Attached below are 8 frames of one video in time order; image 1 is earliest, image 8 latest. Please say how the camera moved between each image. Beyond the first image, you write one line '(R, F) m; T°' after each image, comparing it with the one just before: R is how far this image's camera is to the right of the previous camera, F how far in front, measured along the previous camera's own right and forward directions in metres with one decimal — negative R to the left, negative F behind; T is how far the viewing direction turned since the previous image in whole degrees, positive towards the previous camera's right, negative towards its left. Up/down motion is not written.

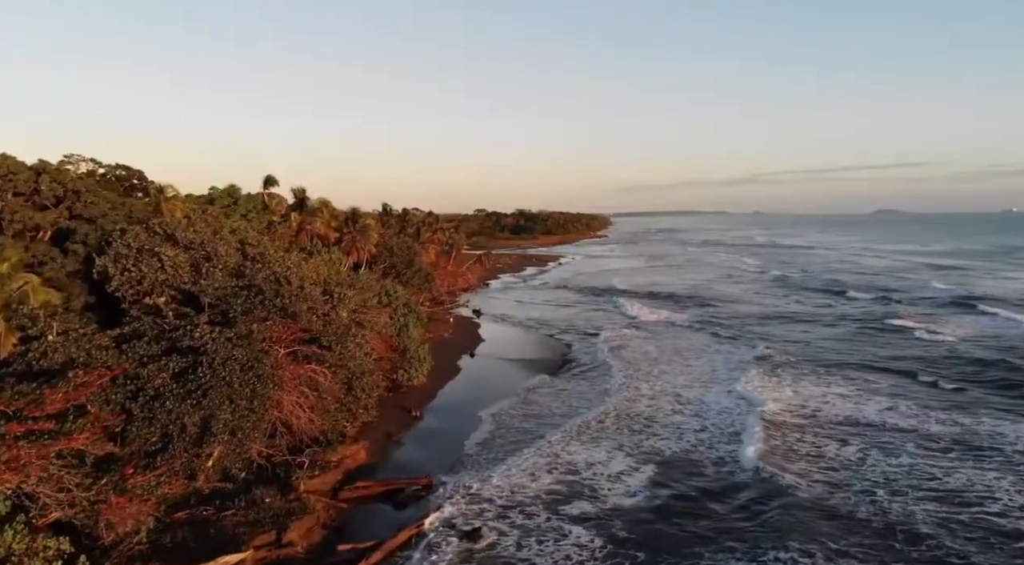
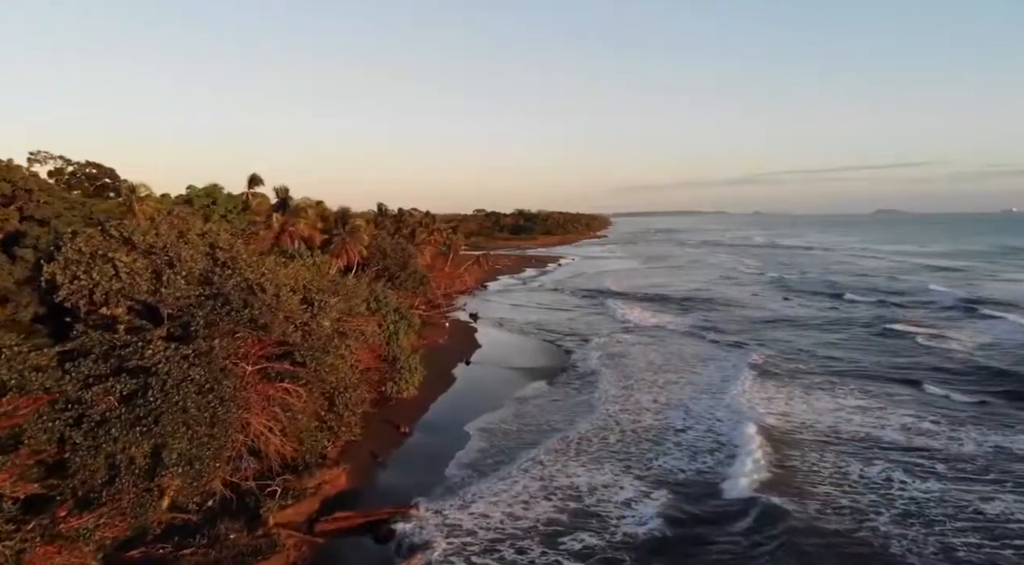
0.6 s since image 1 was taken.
(+0.1, +1.7) m; 0°
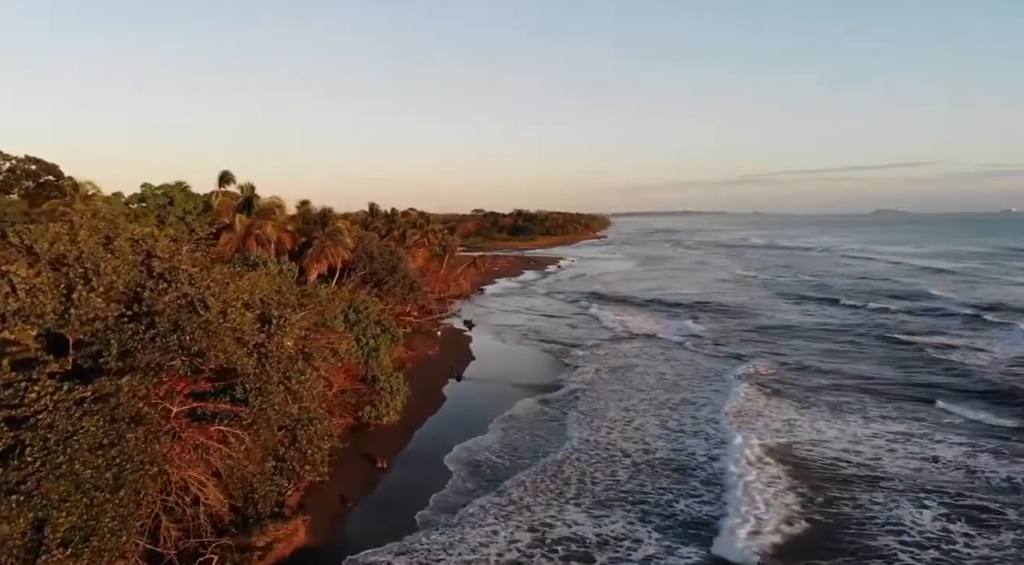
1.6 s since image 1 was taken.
(+0.1, +2.9) m; 0°
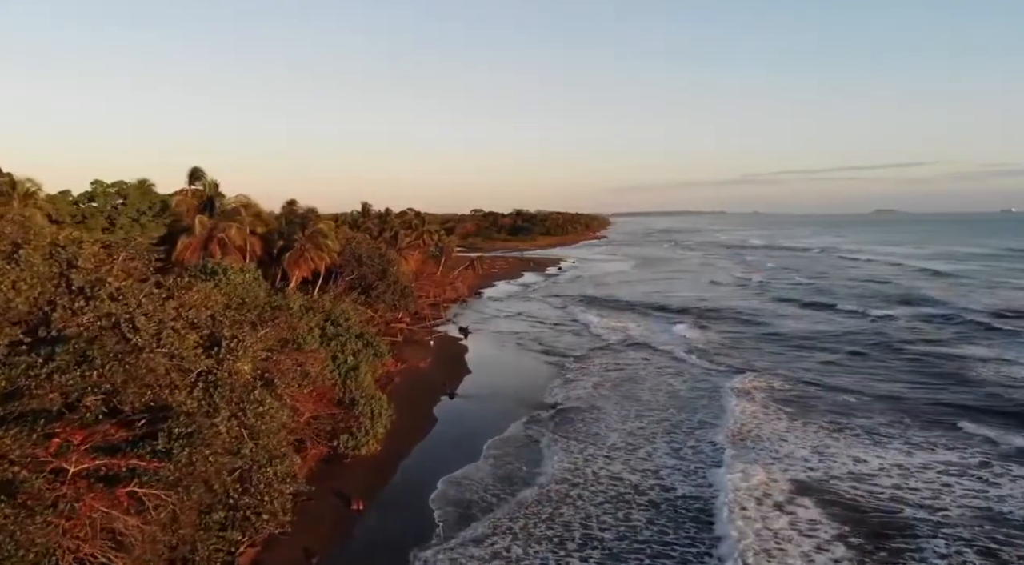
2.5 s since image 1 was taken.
(+0.1, +2.6) m; 0°
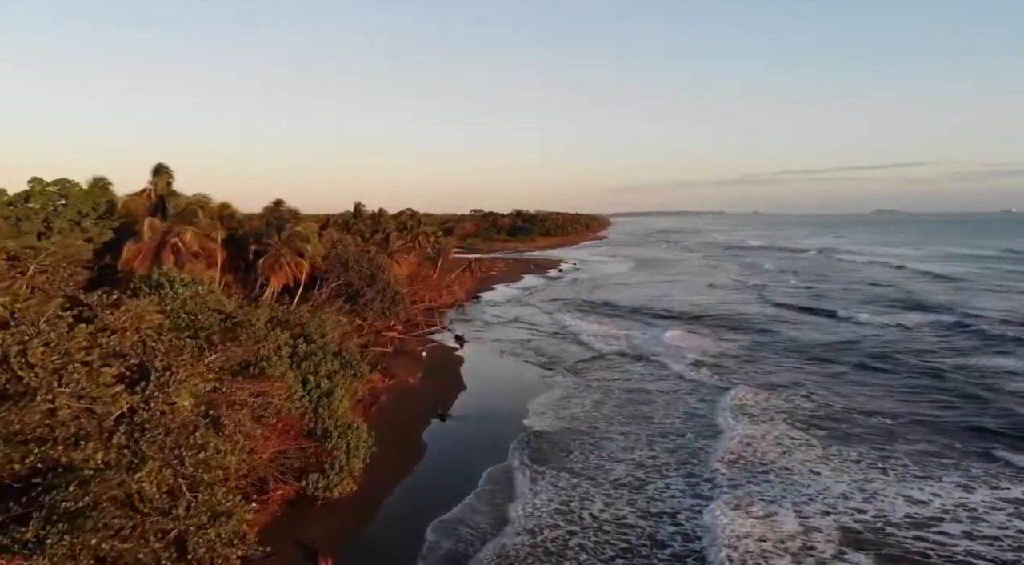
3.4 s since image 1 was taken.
(0.0, +2.6) m; 0°
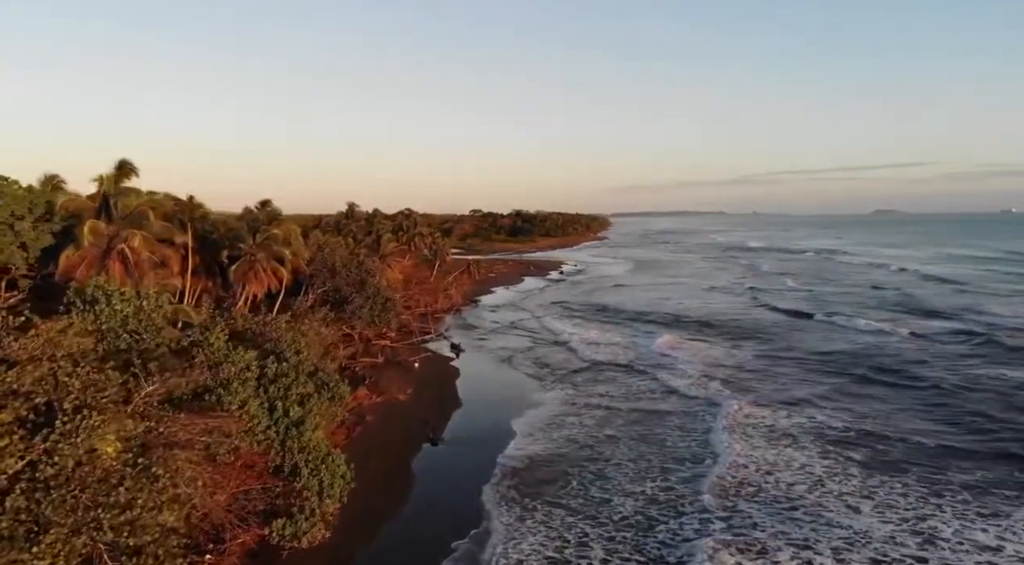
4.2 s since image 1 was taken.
(0.0, +2.3) m; 0°
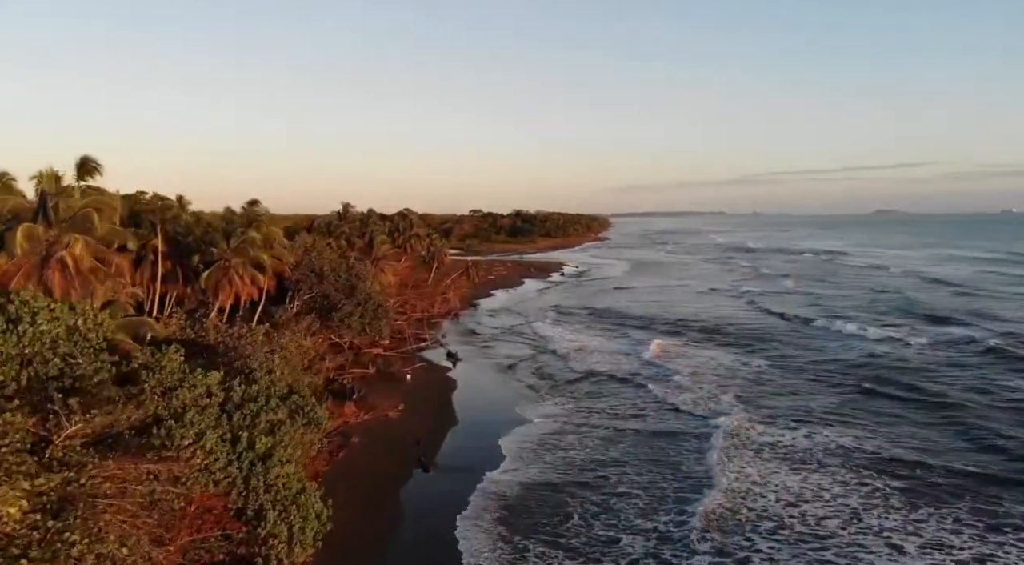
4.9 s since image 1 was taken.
(0.0, +2.0) m; 0°
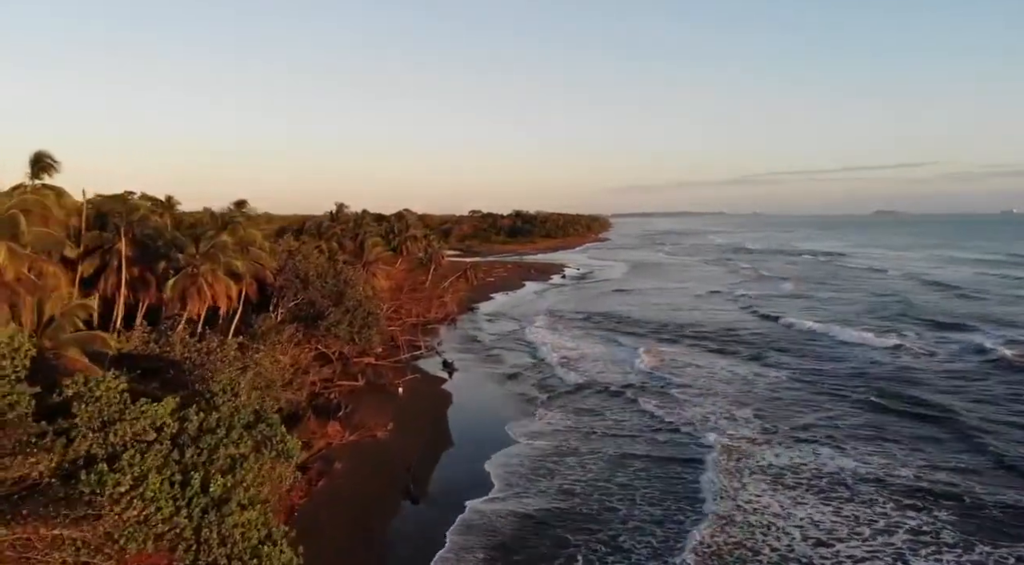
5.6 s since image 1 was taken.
(0.0, +1.9) m; 0°
